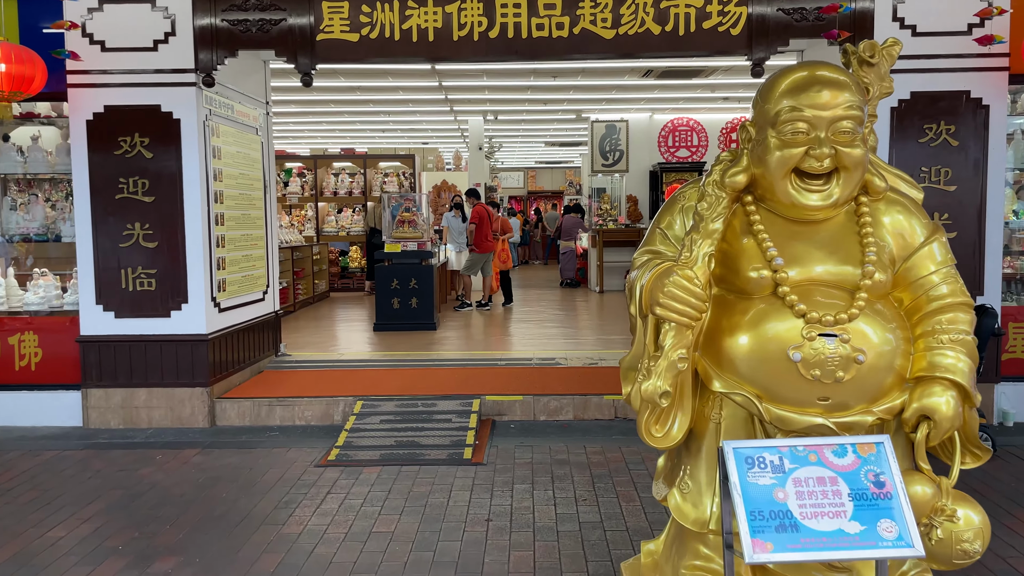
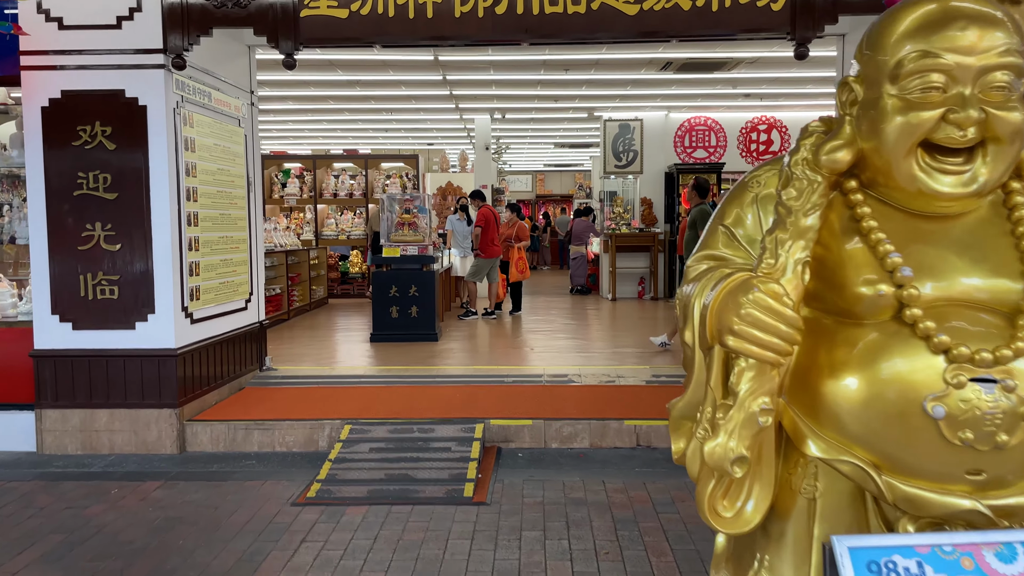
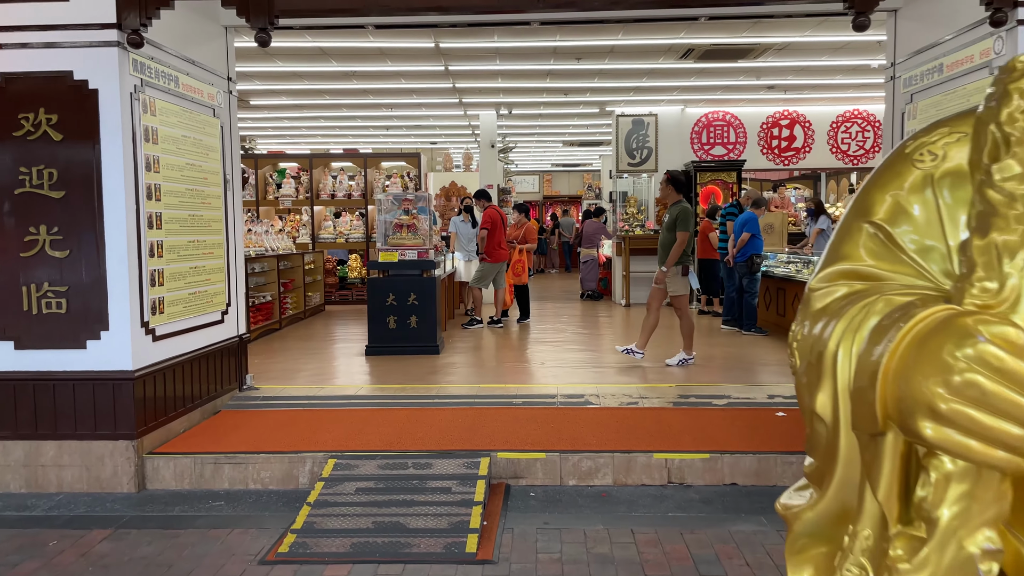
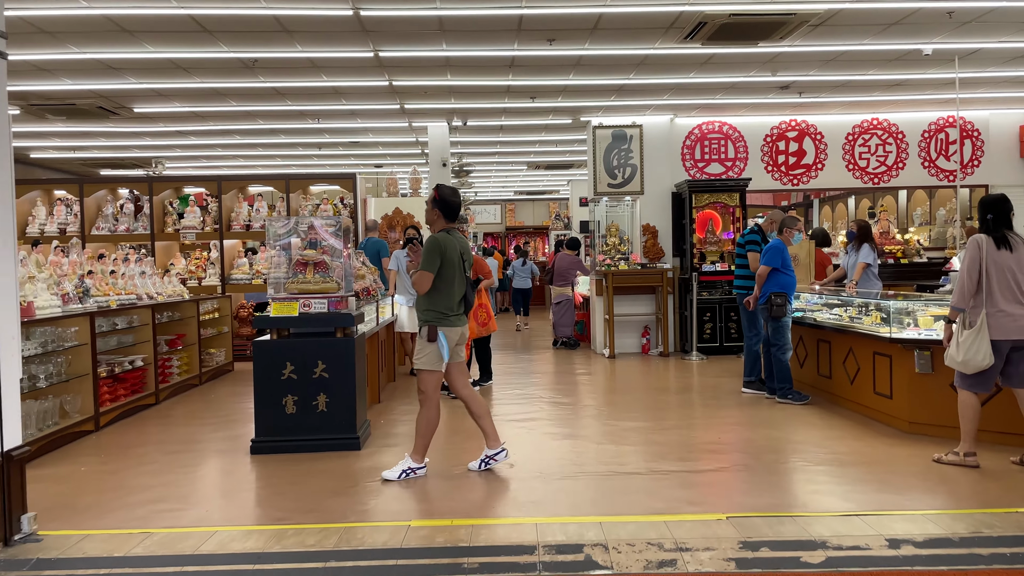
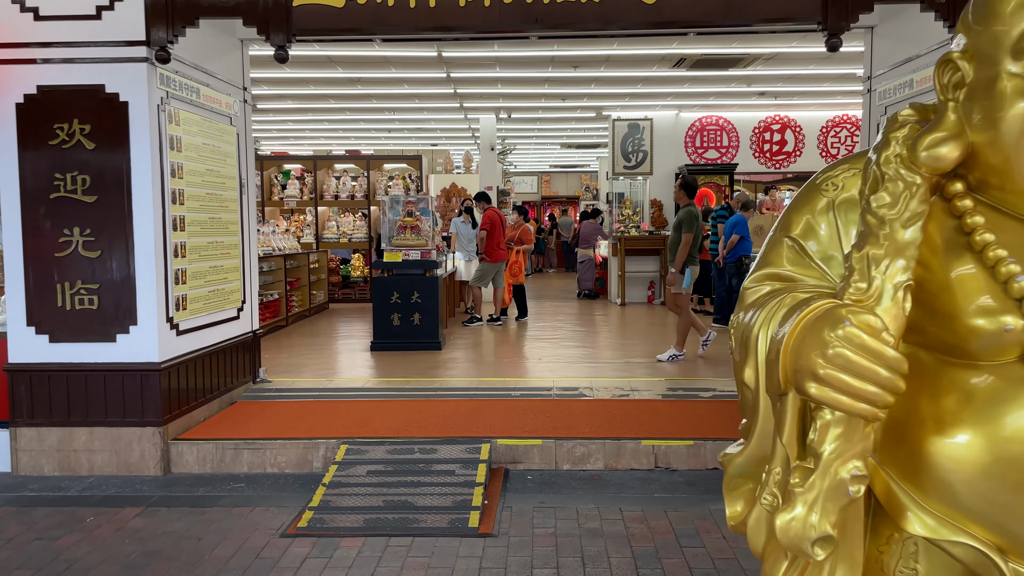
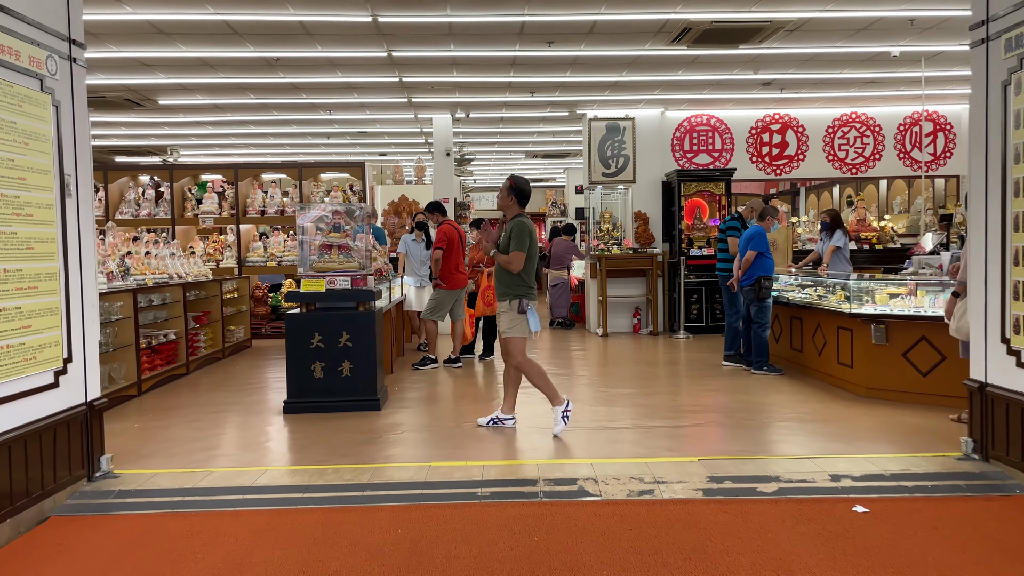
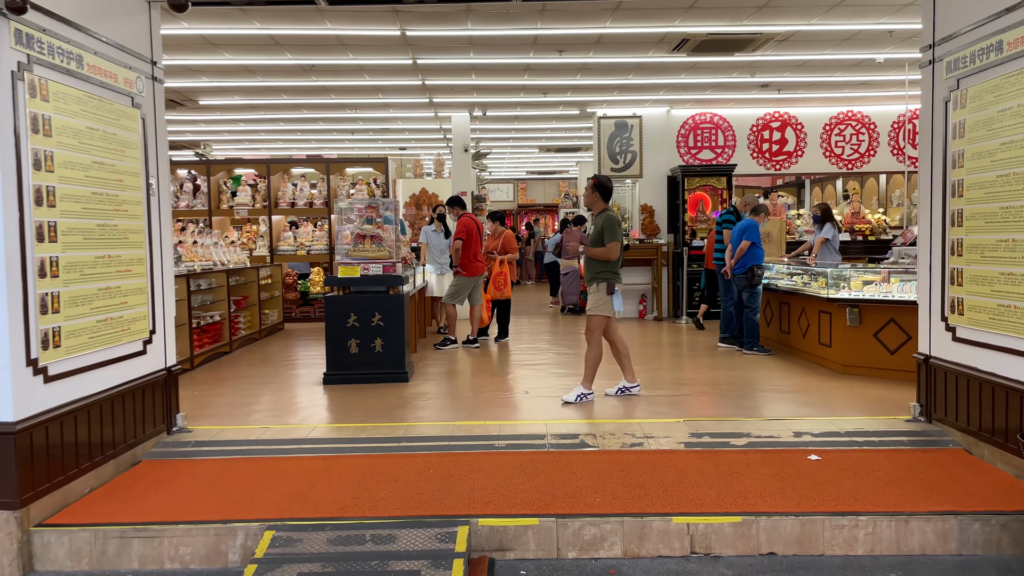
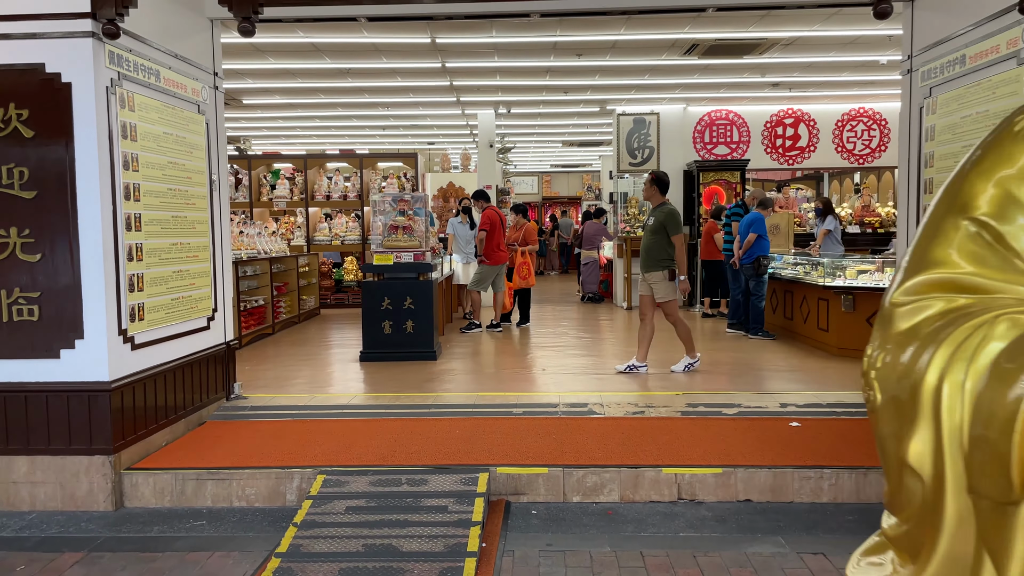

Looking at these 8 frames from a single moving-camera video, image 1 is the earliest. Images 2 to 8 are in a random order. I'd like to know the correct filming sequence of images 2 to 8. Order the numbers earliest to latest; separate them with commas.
2, 5, 3, 8, 7, 6, 4
